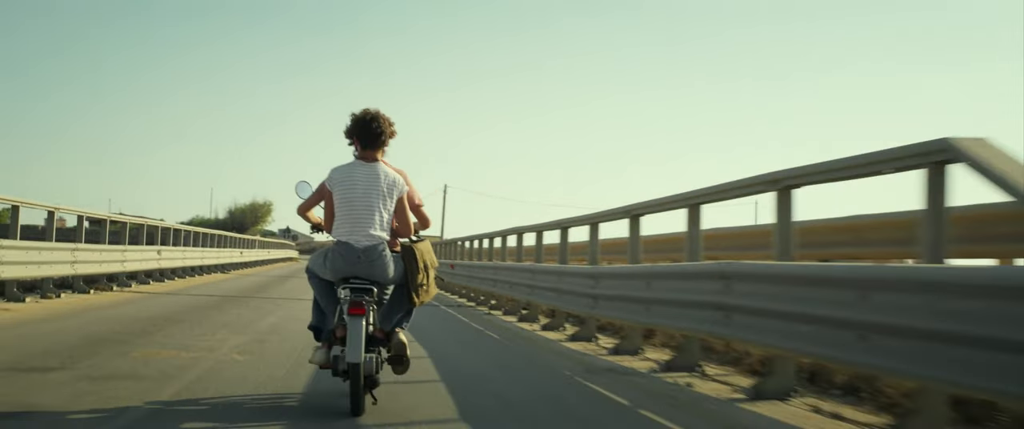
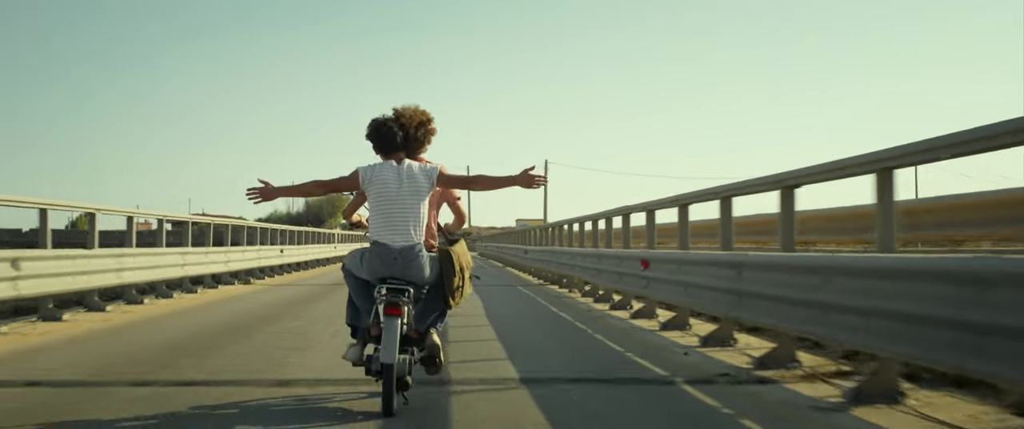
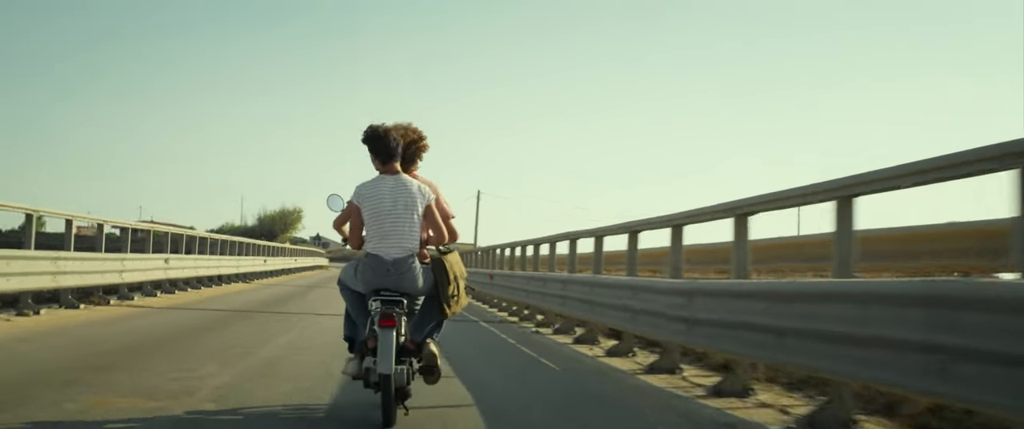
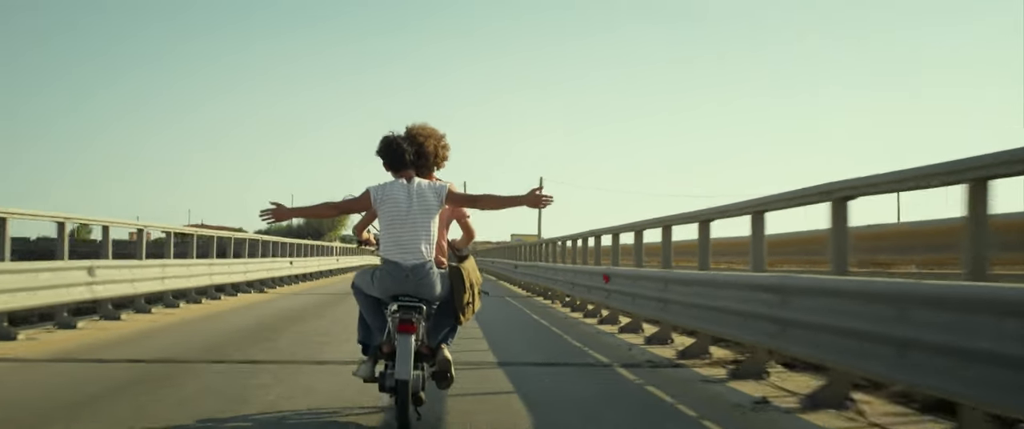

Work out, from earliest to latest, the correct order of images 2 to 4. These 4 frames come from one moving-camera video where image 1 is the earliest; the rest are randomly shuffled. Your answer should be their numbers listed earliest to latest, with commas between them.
3, 4, 2
